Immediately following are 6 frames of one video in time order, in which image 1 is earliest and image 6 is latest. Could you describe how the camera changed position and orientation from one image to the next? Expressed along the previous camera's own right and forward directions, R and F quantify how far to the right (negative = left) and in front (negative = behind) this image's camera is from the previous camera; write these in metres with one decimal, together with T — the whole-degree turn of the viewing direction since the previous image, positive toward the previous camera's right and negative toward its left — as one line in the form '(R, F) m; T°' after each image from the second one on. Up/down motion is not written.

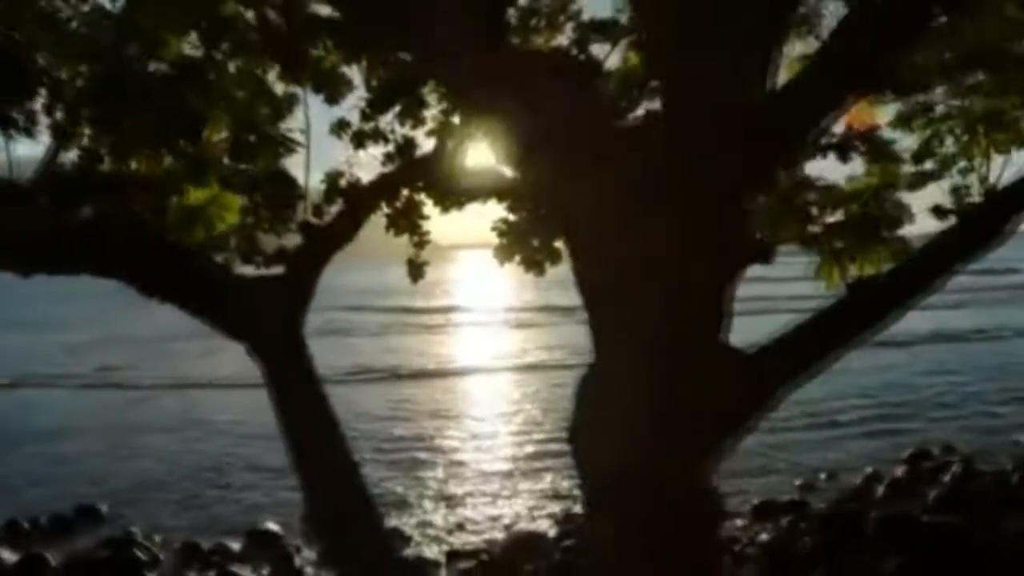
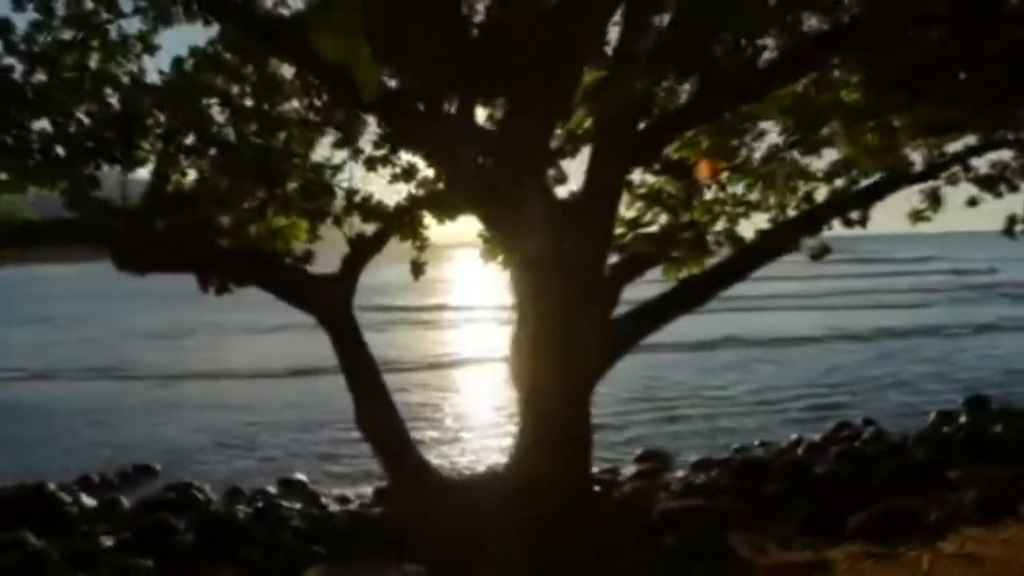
(+0.1, -2.9) m; 0°
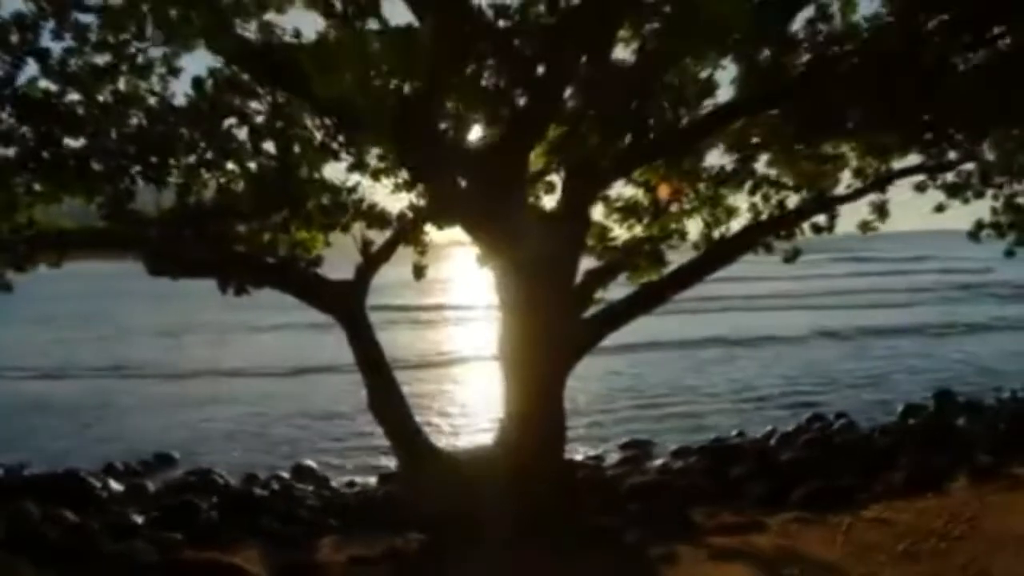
(0.0, -1.3) m; 0°
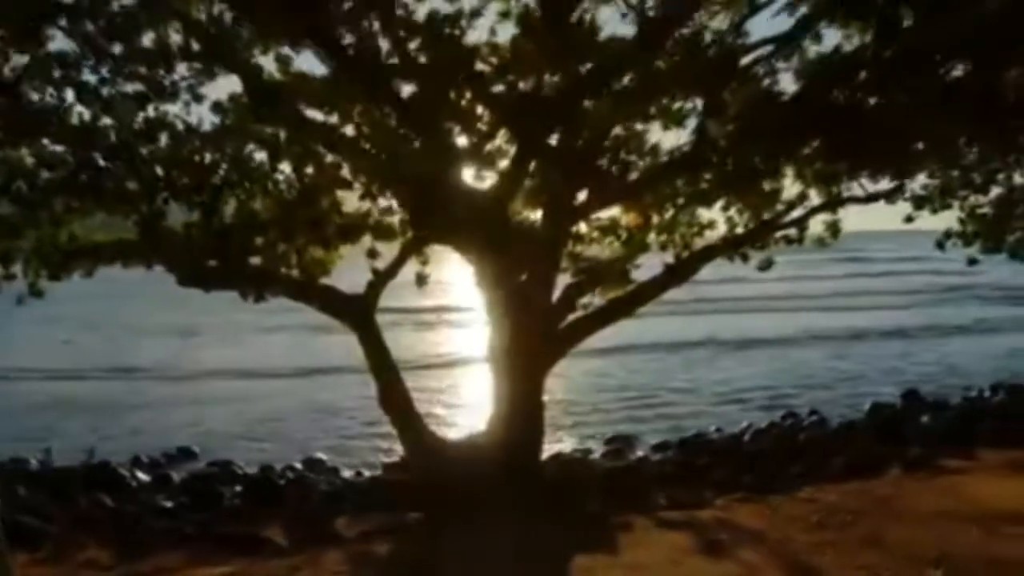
(+0.1, -1.5) m; 0°
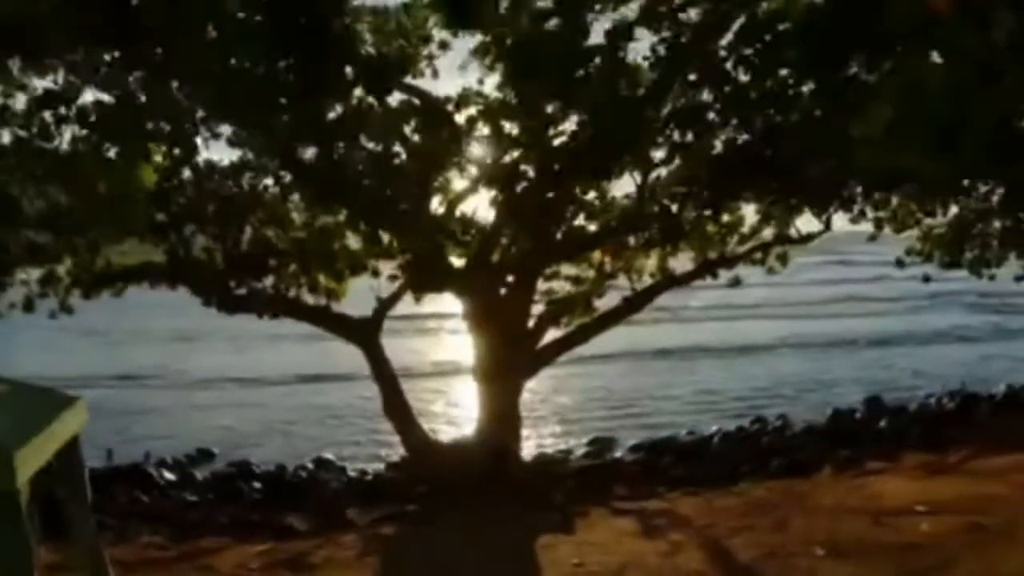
(+0.1, -2.0) m; 0°
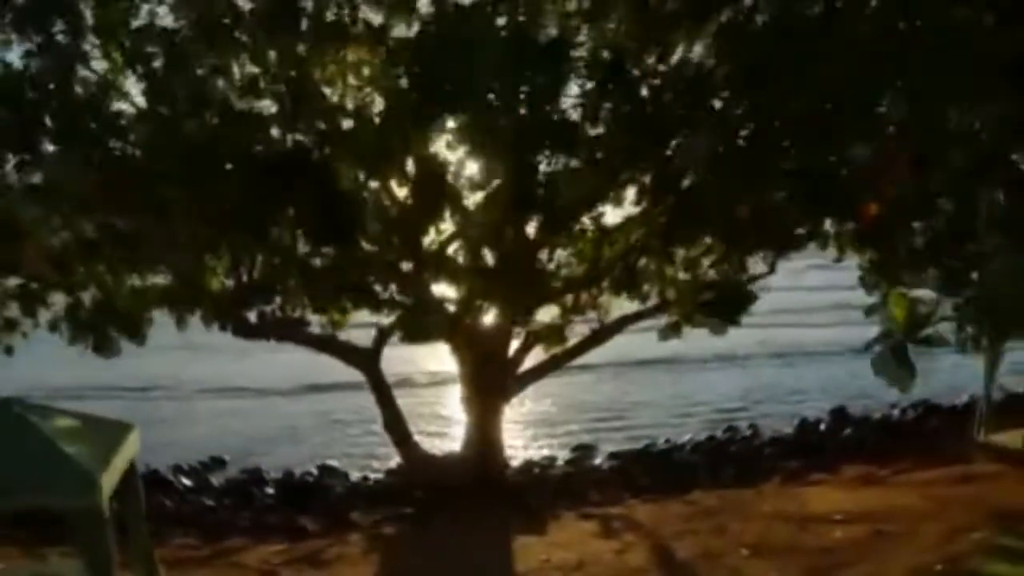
(+0.1, -1.8) m; 0°
